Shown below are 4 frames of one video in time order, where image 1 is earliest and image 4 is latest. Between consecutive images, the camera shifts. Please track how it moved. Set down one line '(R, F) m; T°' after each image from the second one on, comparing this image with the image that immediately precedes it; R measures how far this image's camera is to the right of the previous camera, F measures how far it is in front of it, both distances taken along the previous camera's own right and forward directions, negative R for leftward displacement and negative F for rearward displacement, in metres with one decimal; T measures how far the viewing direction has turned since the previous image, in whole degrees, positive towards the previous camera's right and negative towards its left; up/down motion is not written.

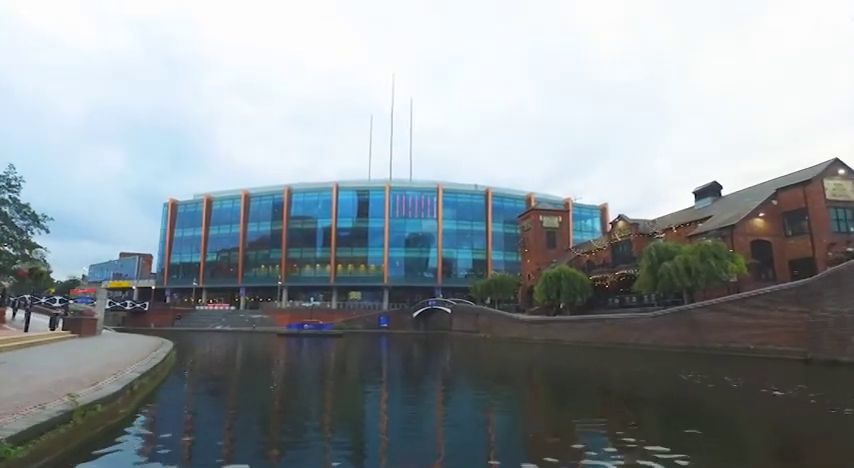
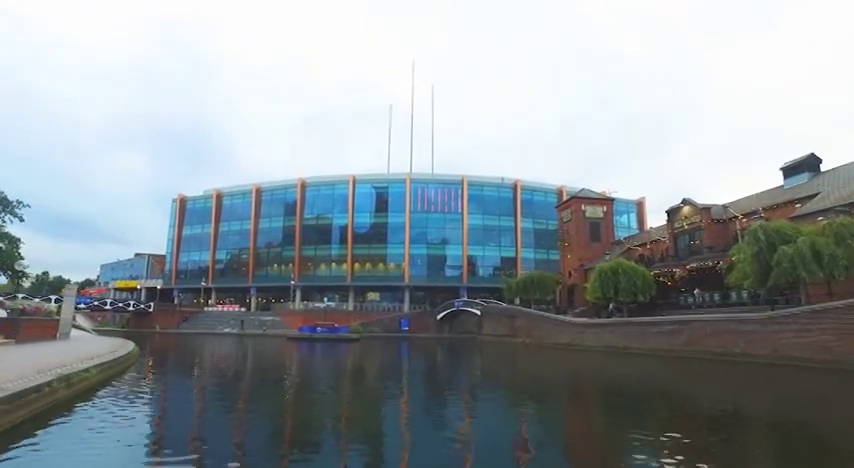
(-0.7, +5.3) m; -2°
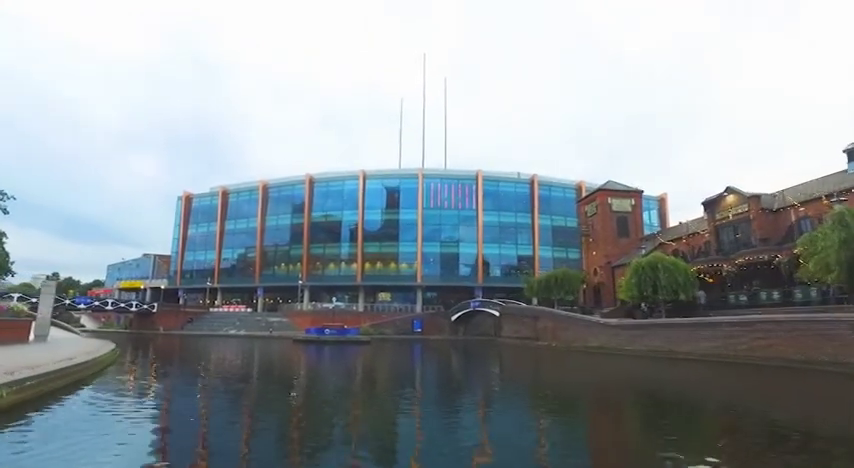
(-0.4, +2.7) m; -1°
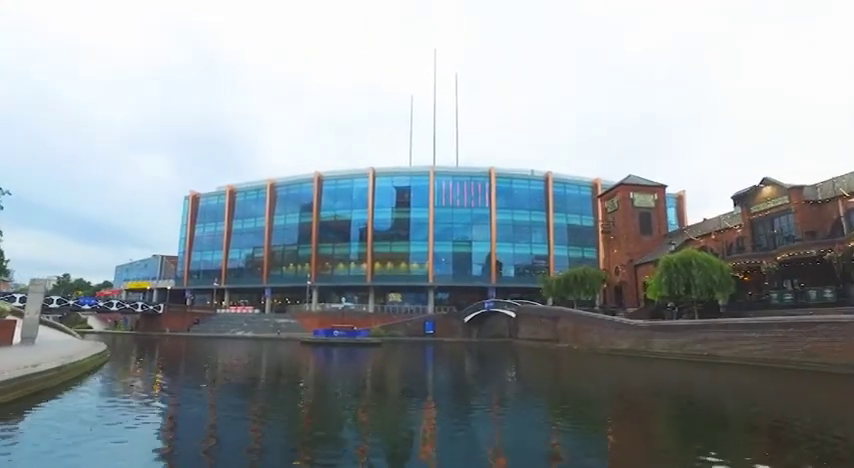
(-0.3, +1.7) m; -1°
